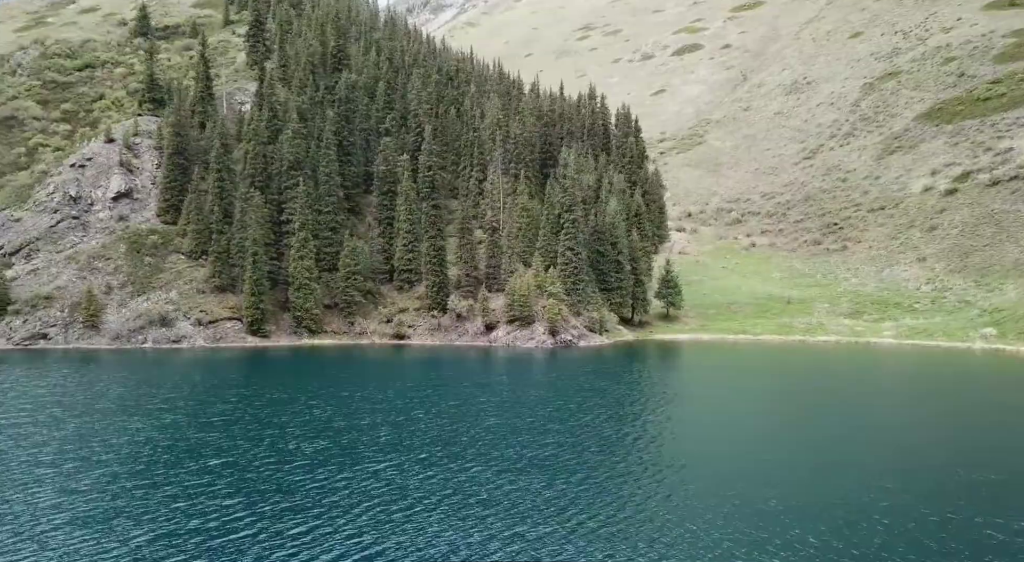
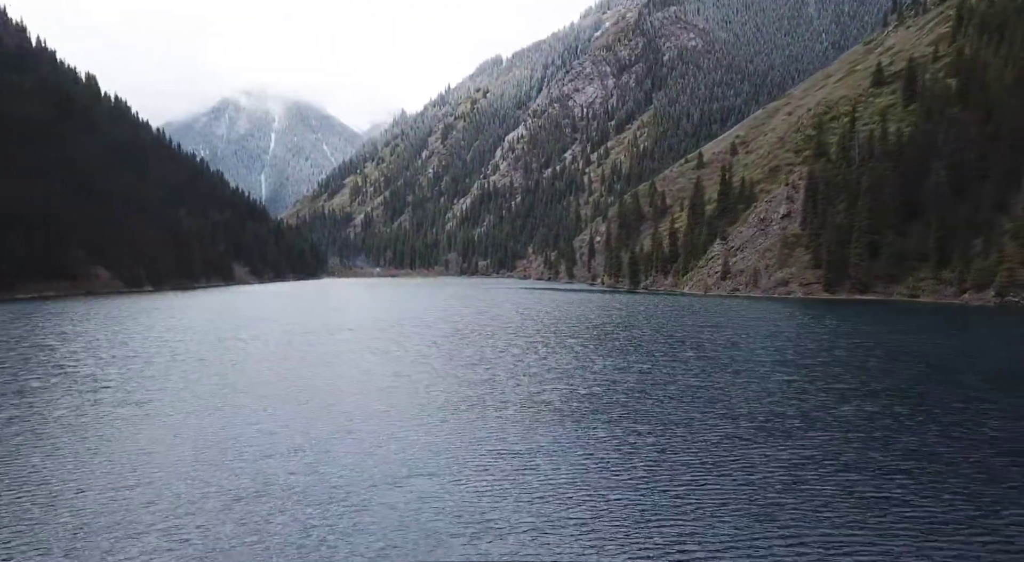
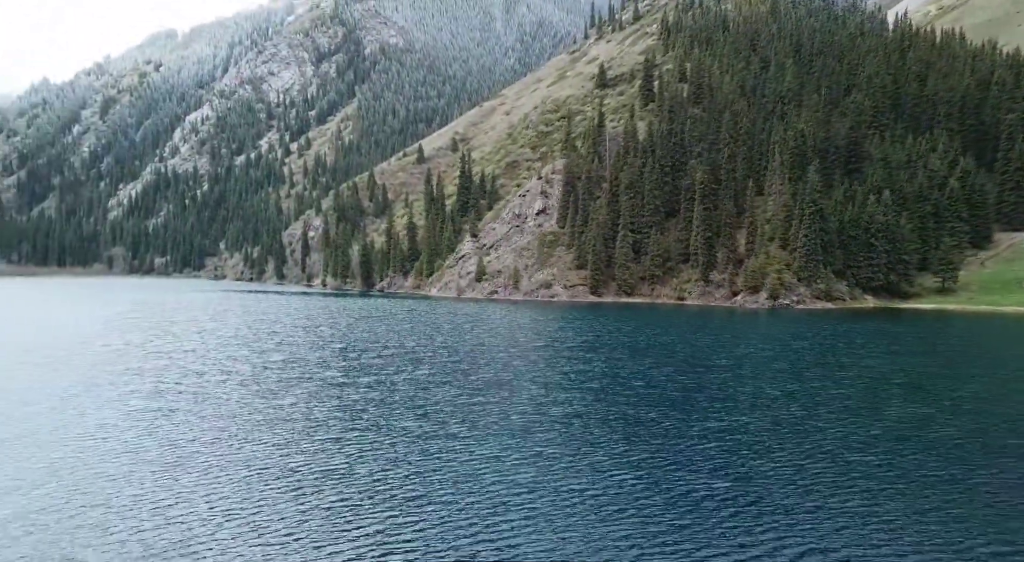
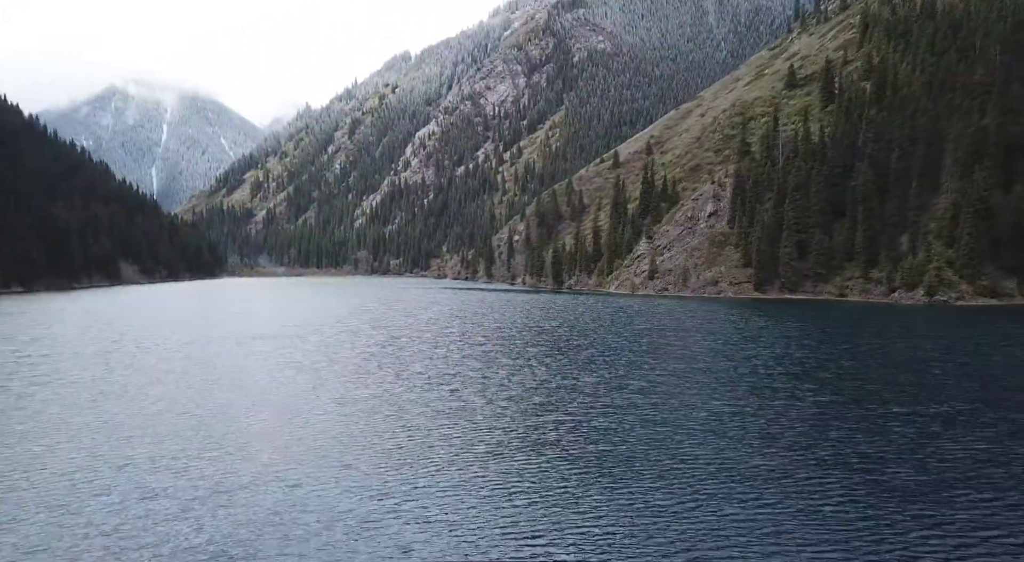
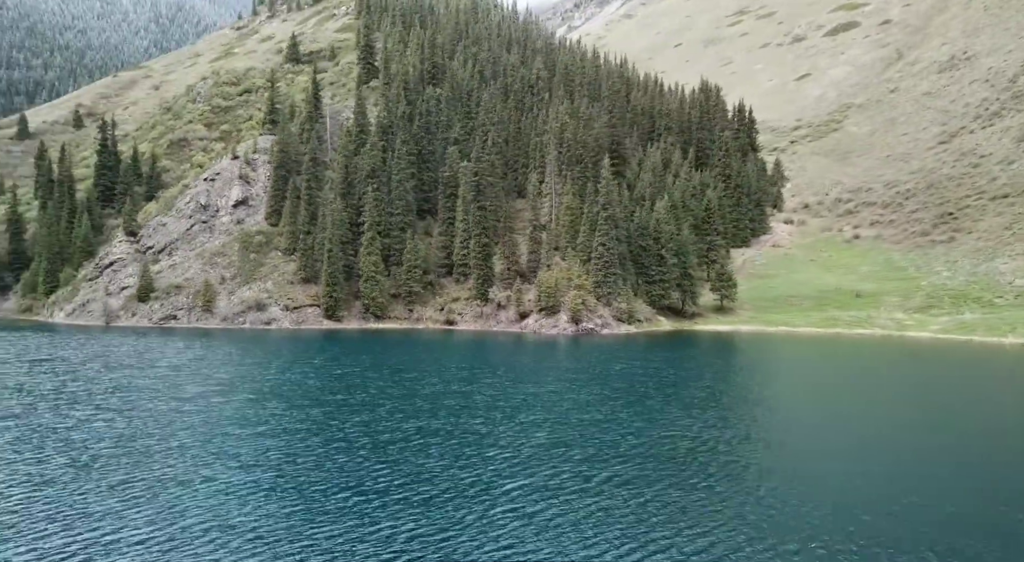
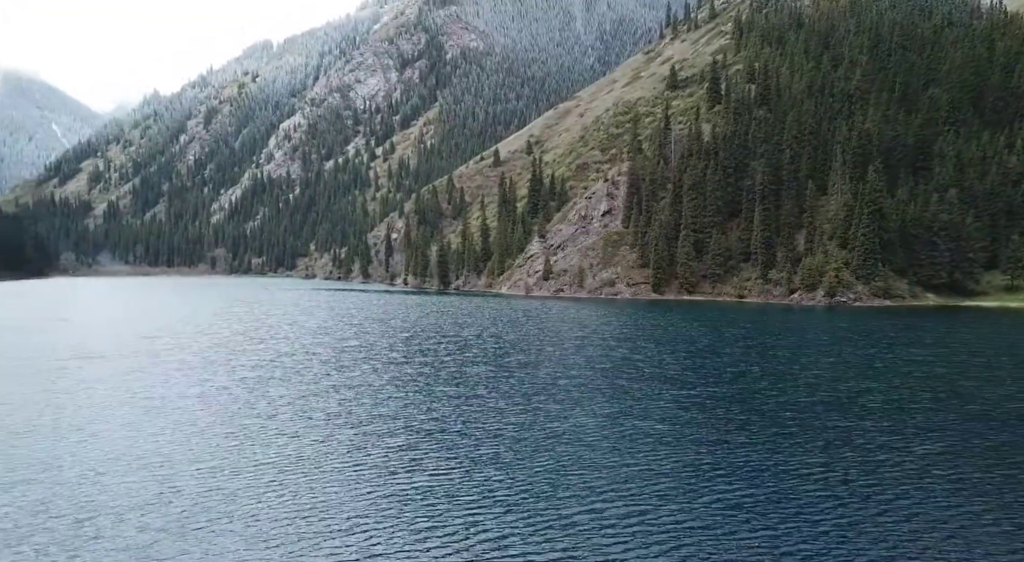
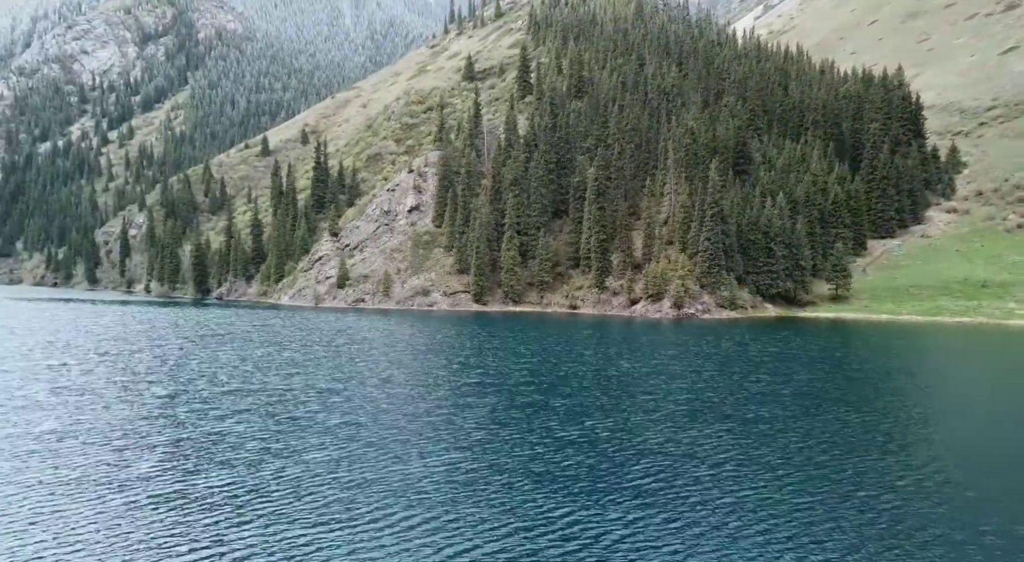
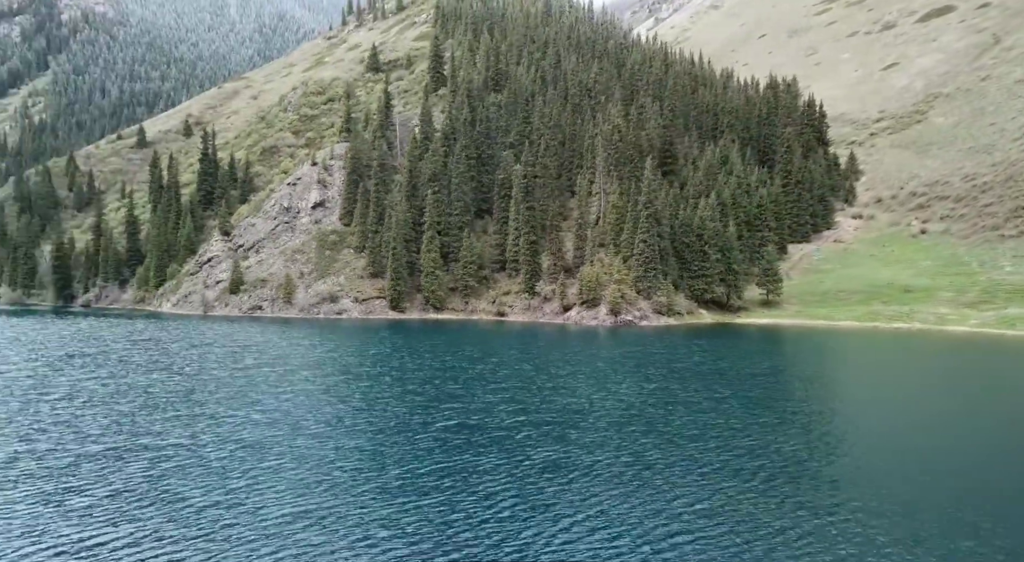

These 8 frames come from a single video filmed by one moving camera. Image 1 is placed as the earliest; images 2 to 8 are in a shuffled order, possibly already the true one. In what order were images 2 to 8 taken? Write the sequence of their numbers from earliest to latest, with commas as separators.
5, 8, 7, 3, 6, 4, 2
